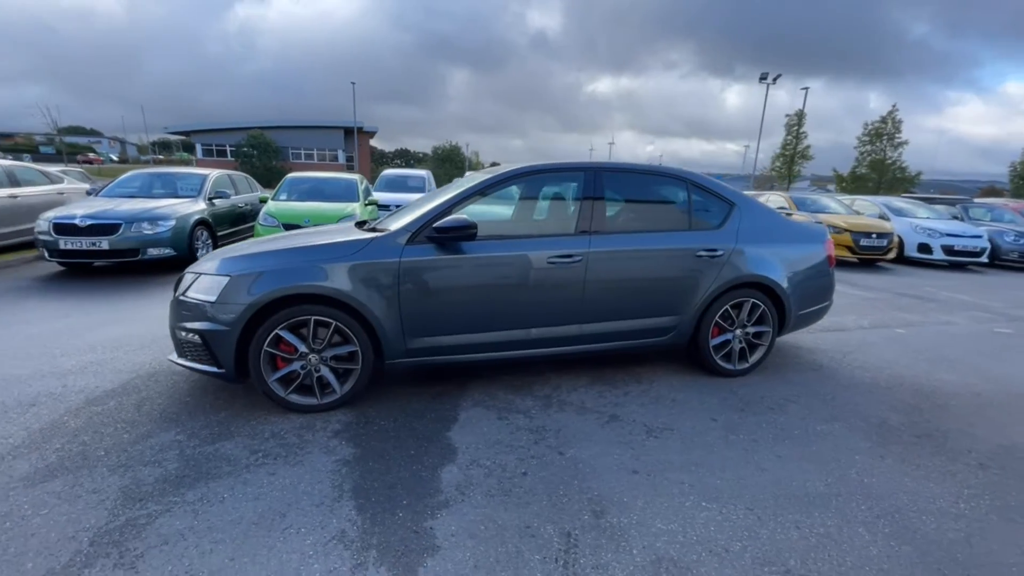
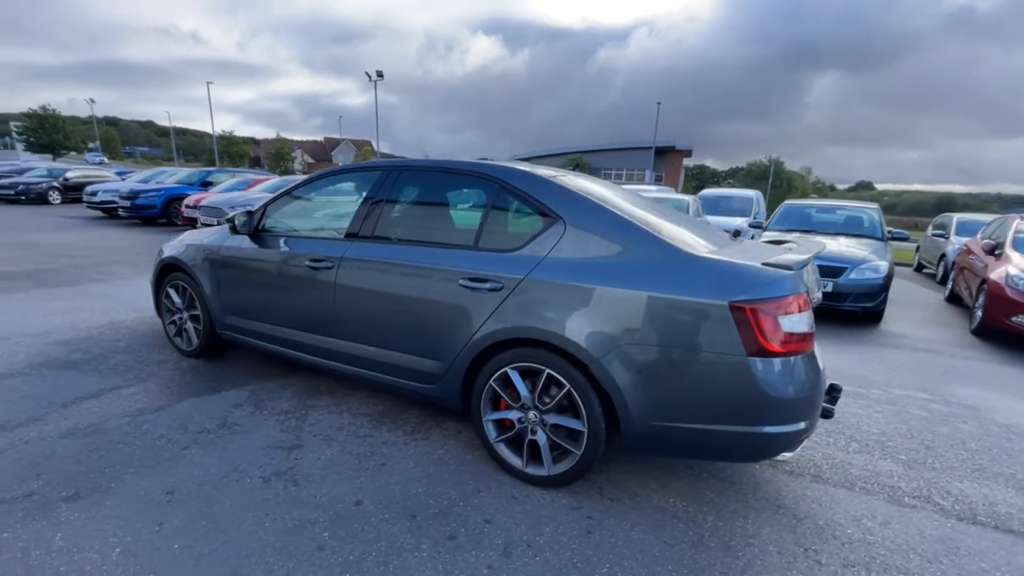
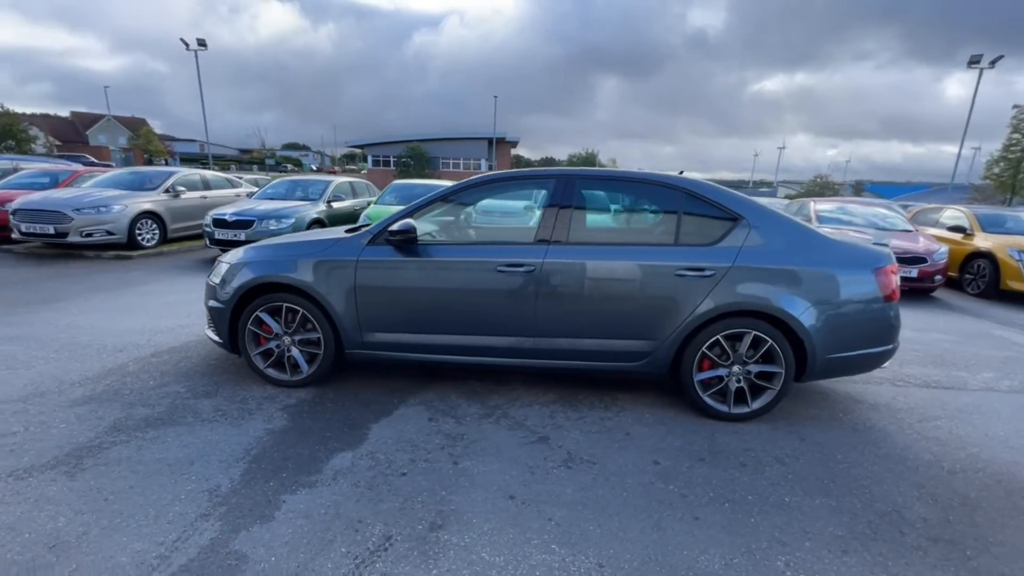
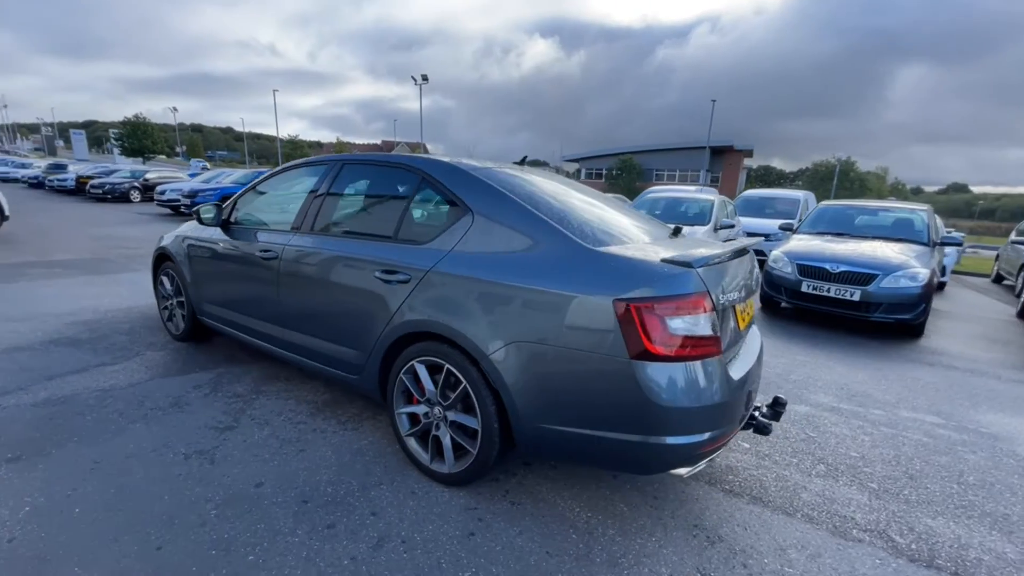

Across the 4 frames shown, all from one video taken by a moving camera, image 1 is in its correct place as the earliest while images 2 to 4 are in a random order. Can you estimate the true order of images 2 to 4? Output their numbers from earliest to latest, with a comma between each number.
3, 2, 4
